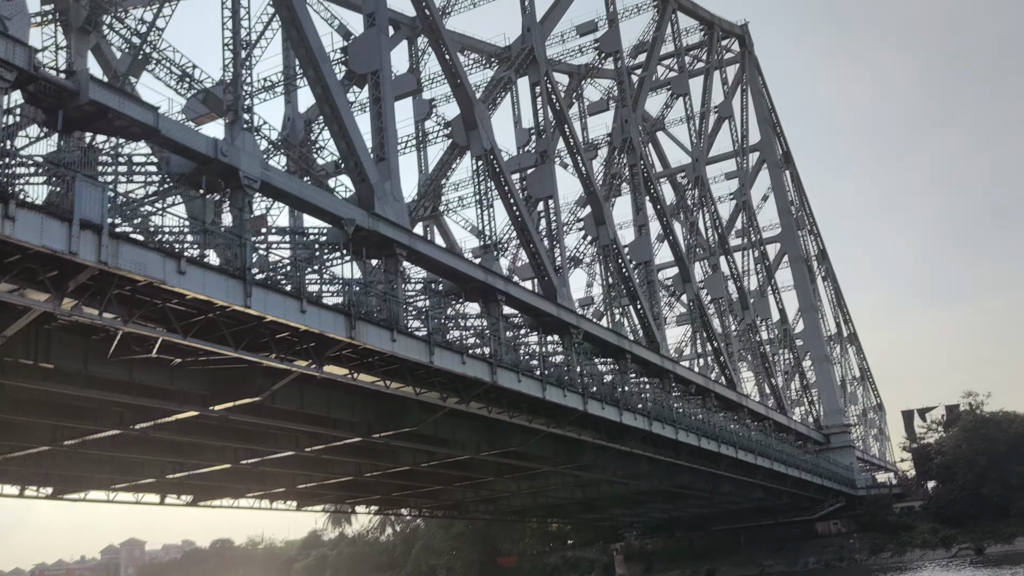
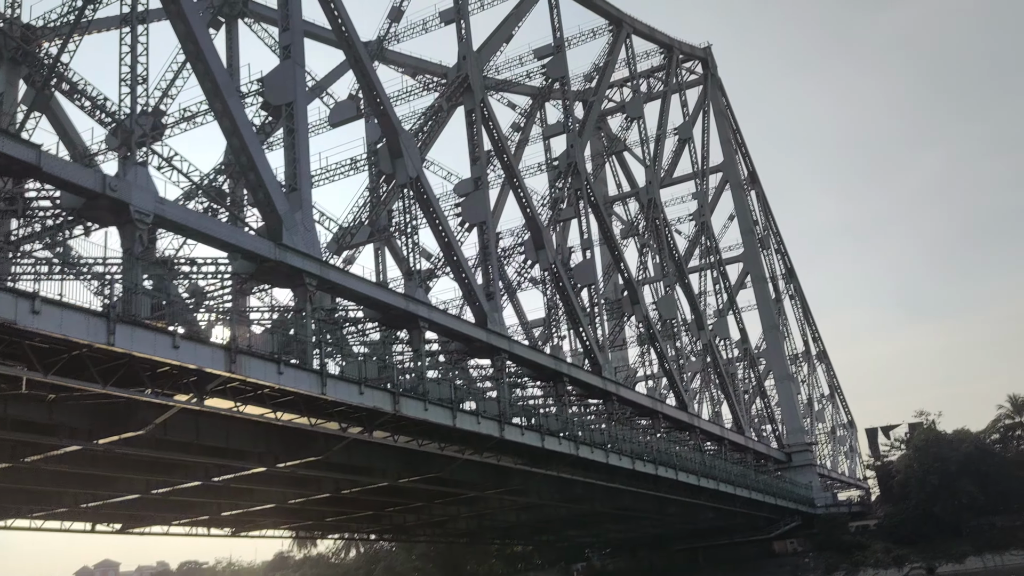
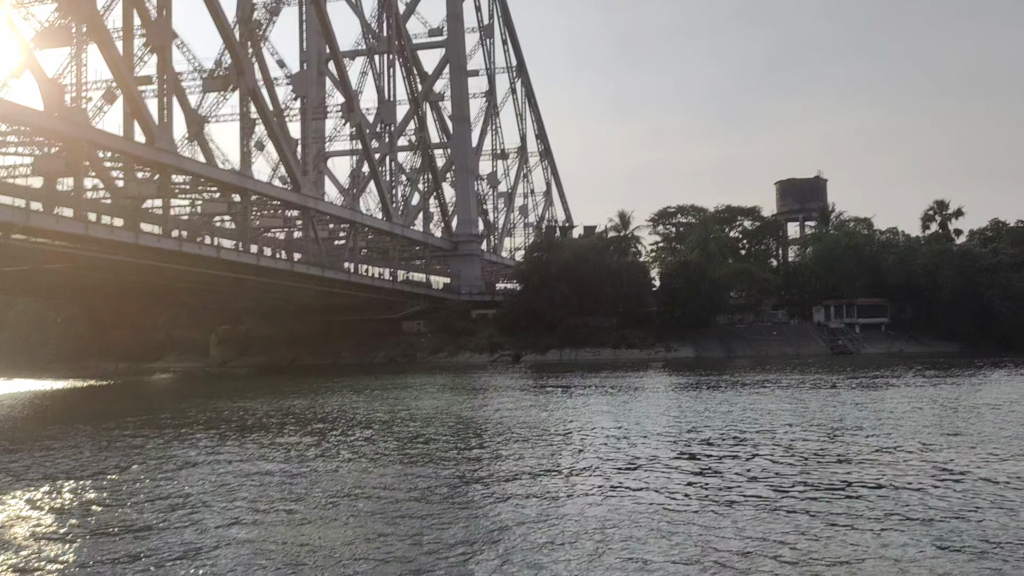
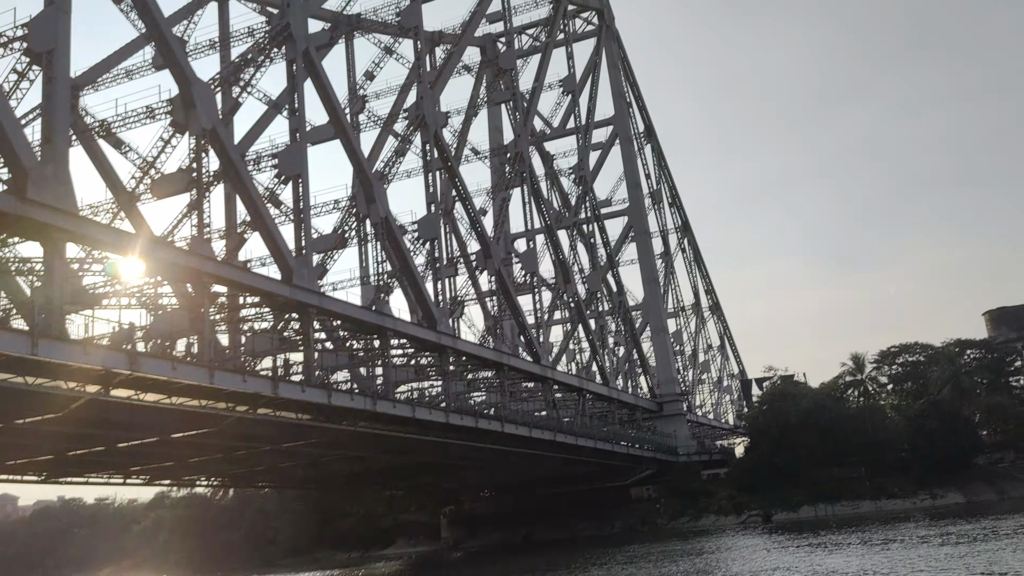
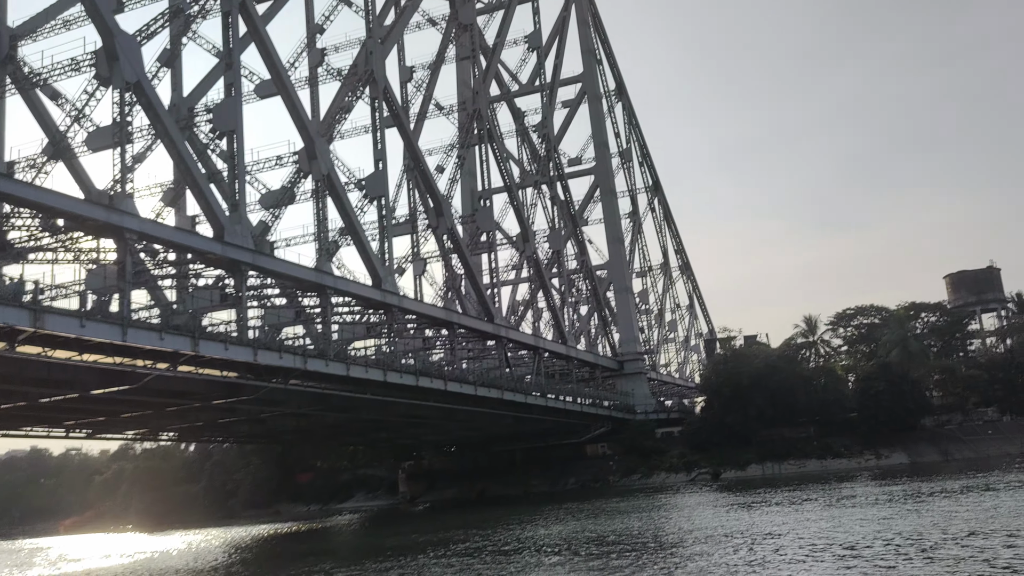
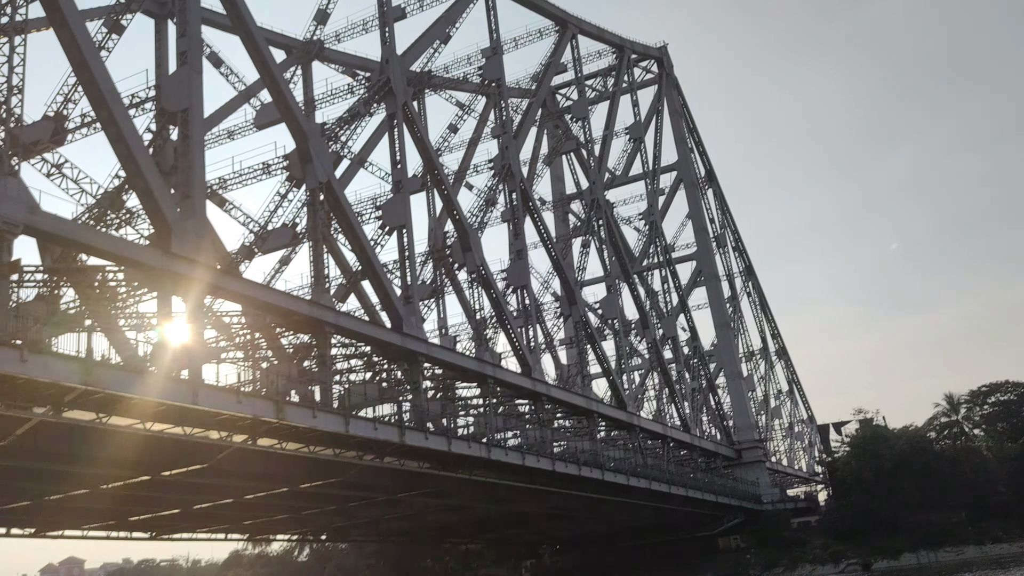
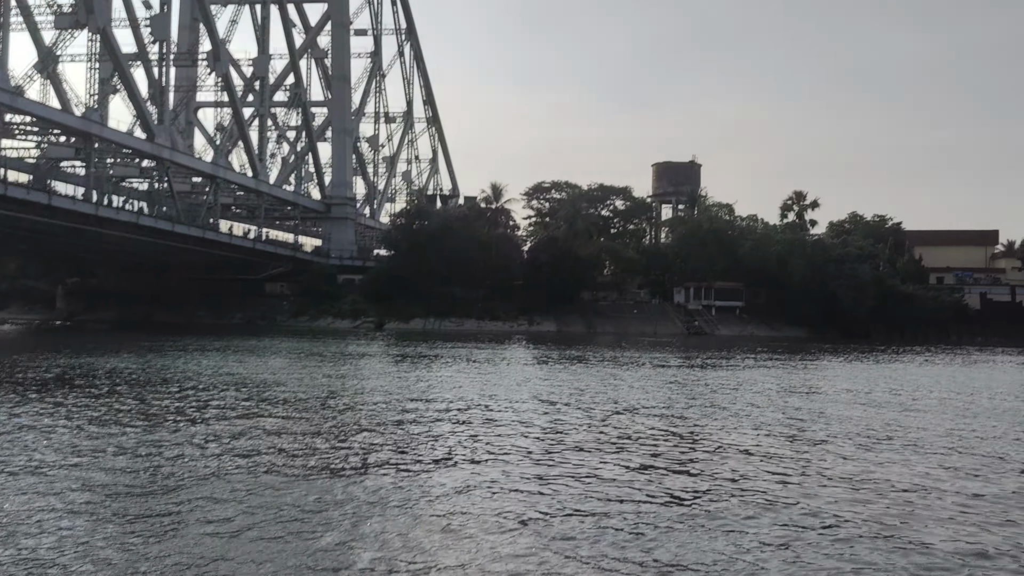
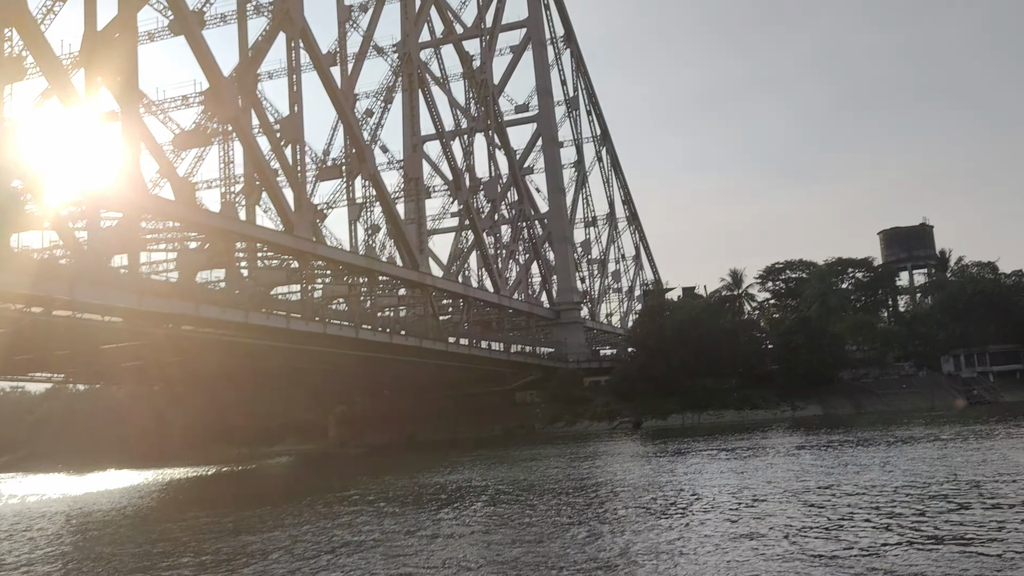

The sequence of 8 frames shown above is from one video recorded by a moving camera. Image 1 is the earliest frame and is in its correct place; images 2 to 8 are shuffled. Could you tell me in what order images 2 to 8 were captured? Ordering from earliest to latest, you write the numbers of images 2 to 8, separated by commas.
2, 6, 4, 5, 8, 3, 7
